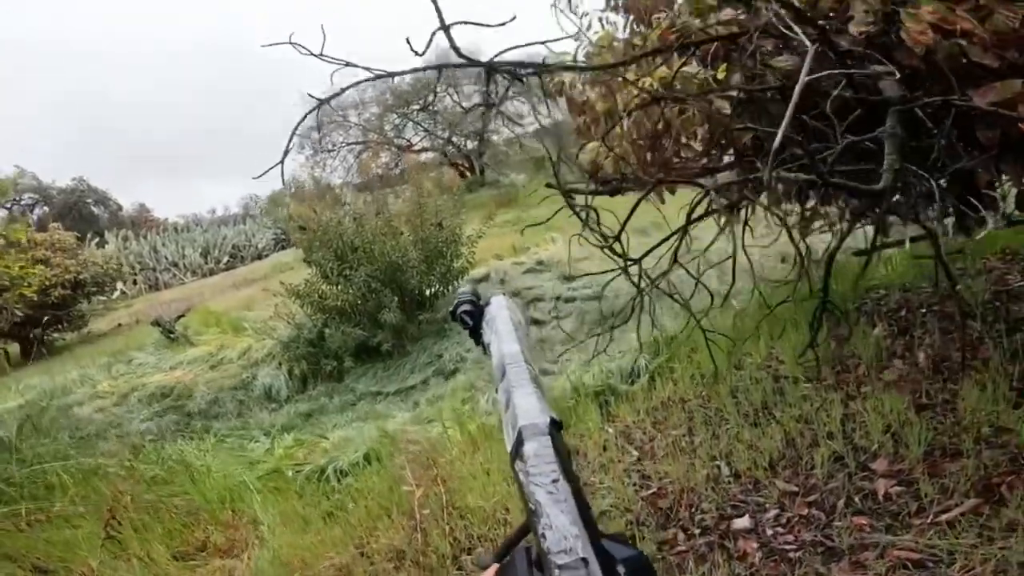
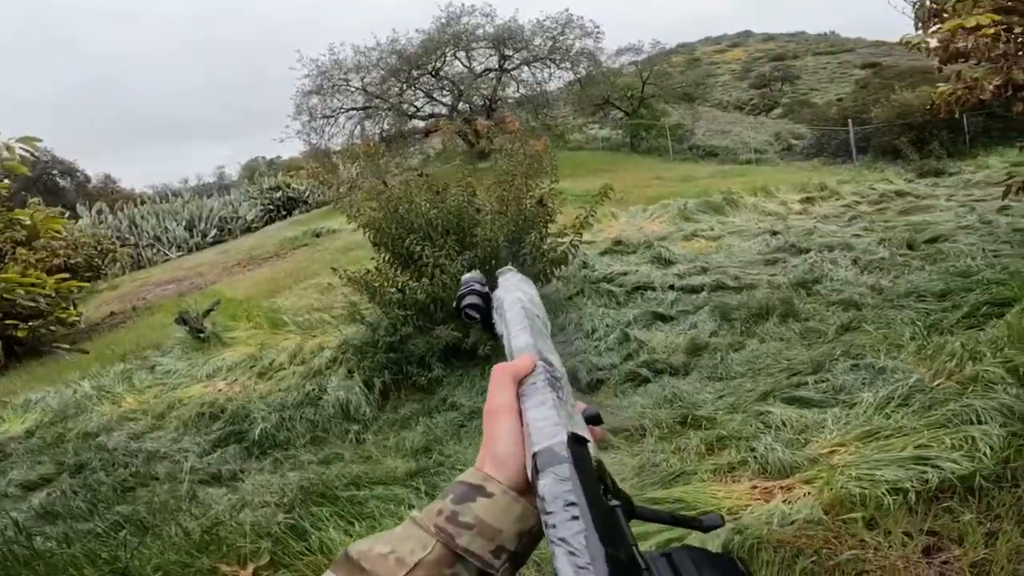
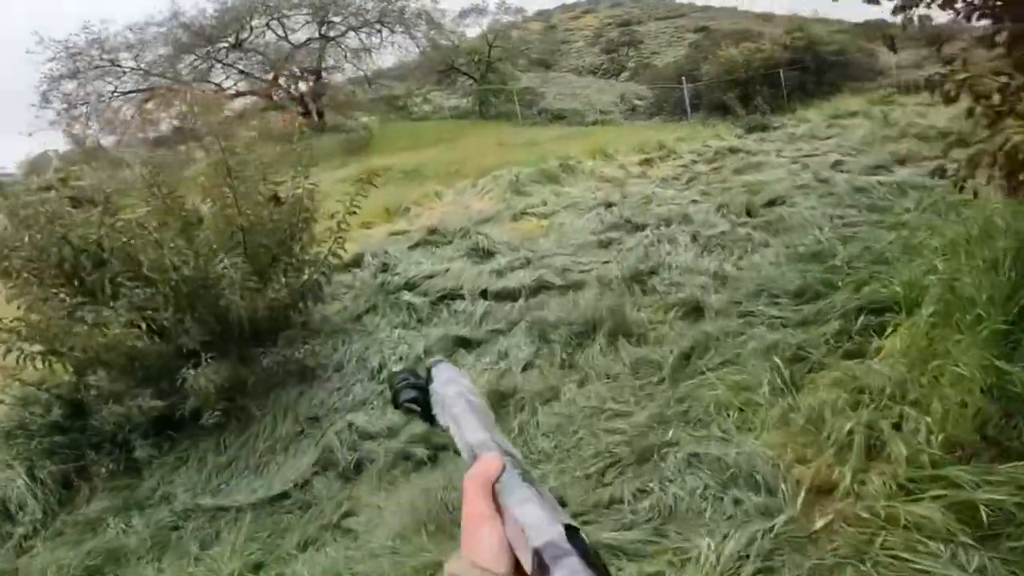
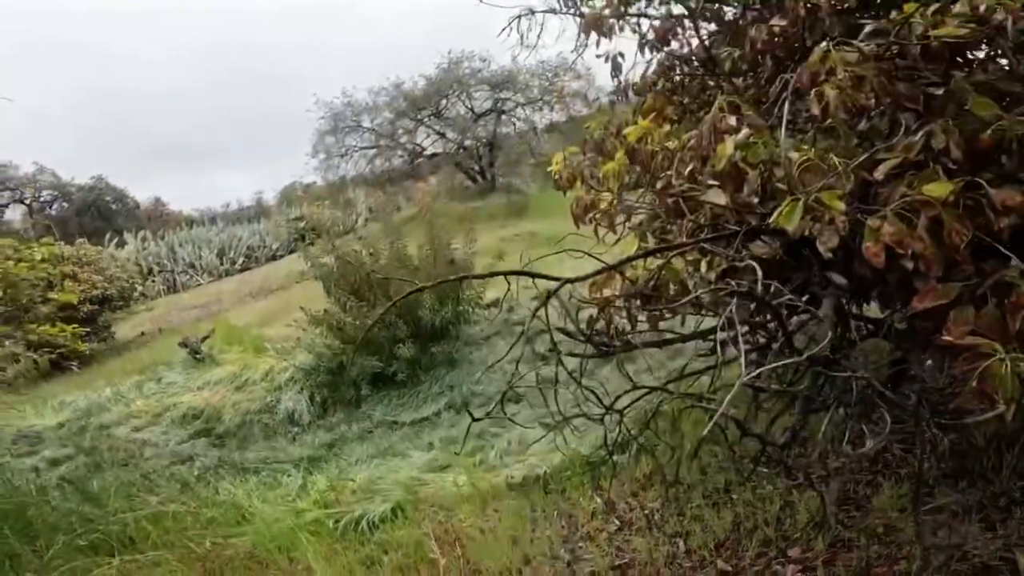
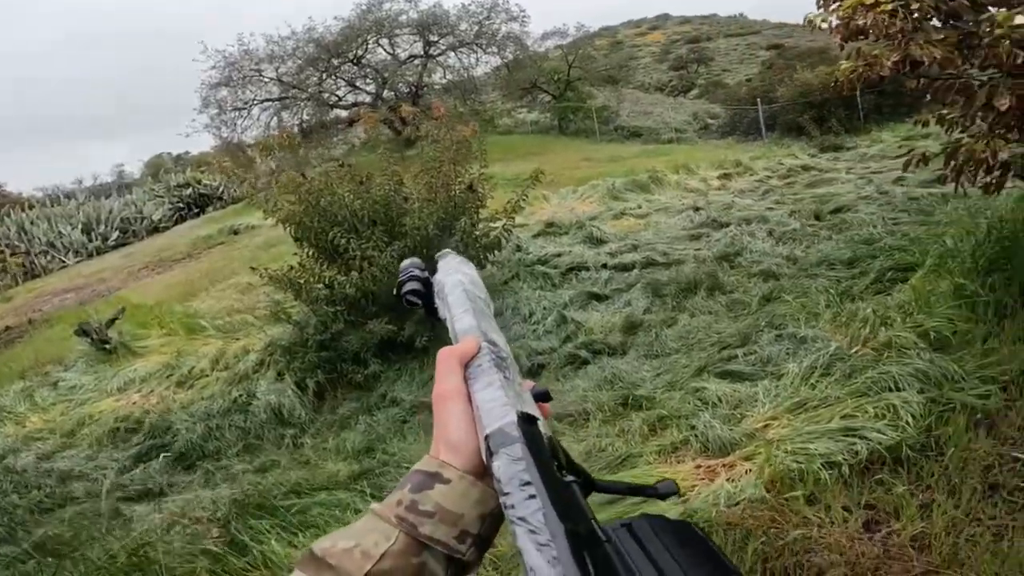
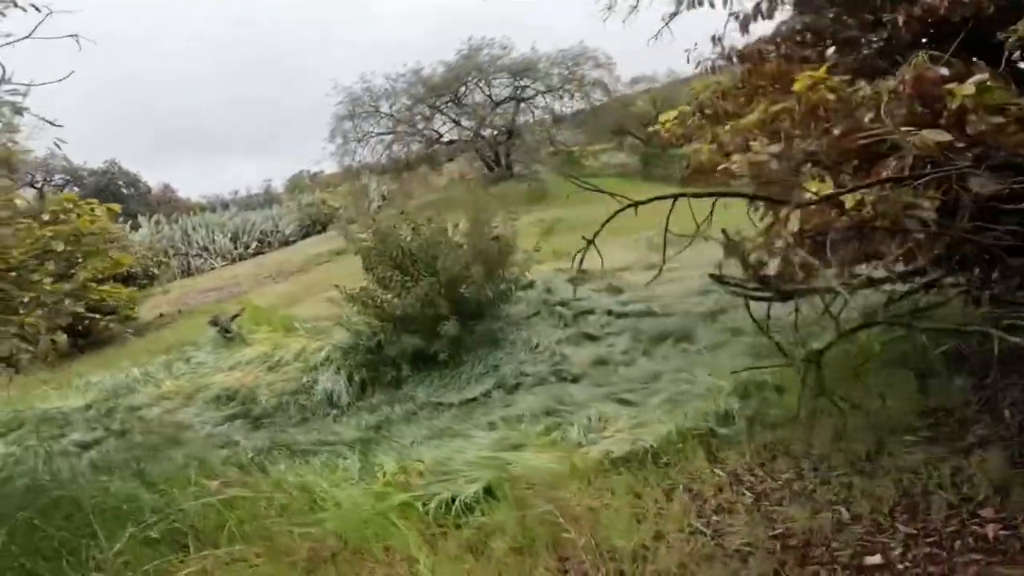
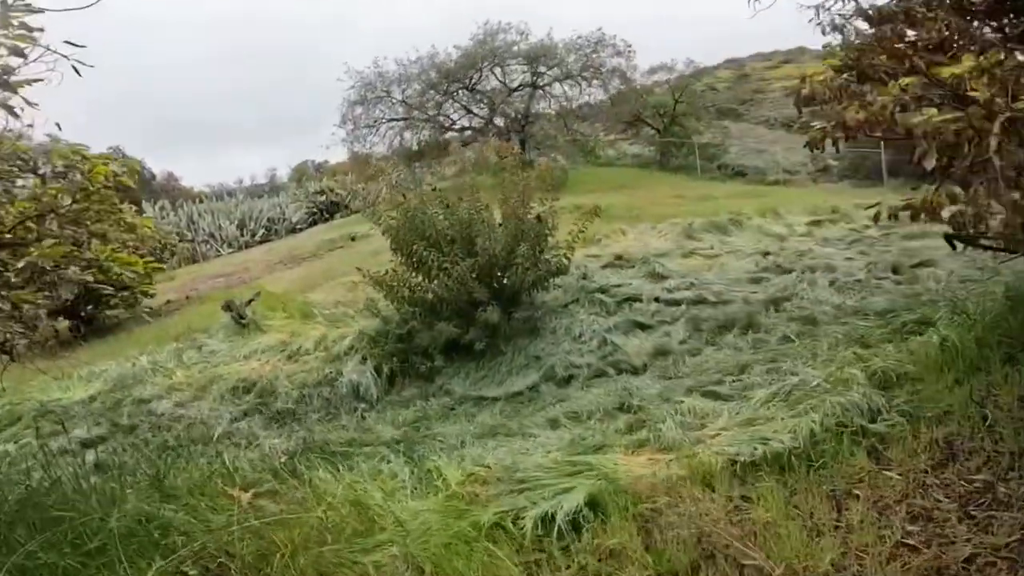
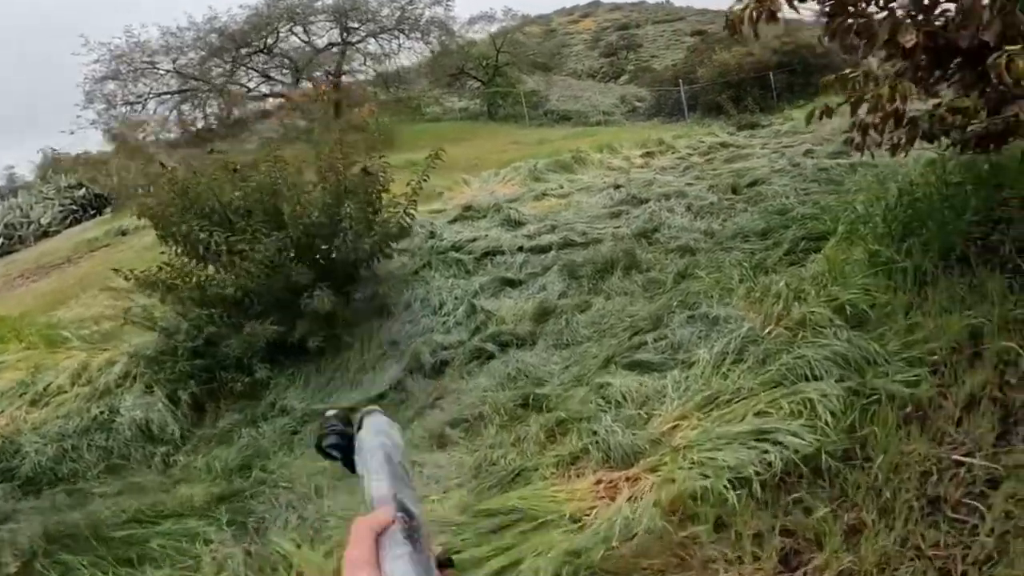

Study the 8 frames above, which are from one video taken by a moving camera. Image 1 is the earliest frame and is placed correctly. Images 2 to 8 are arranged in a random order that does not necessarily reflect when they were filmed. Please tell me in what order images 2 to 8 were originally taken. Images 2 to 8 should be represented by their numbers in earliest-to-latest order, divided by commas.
4, 6, 7, 2, 5, 8, 3
